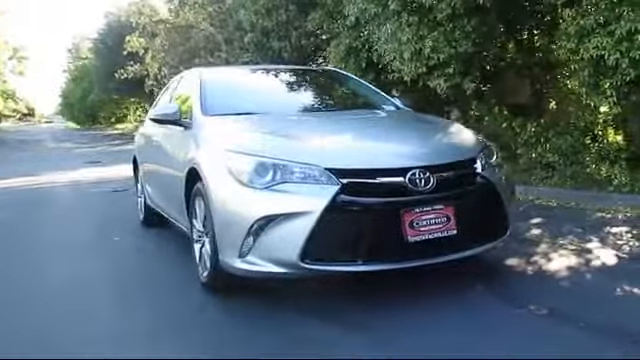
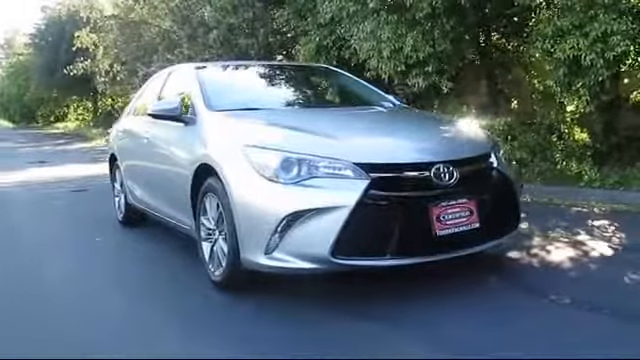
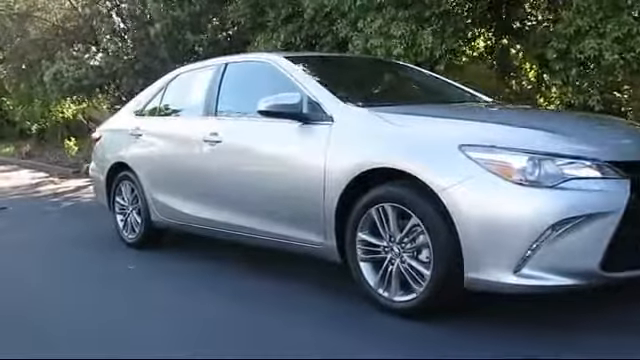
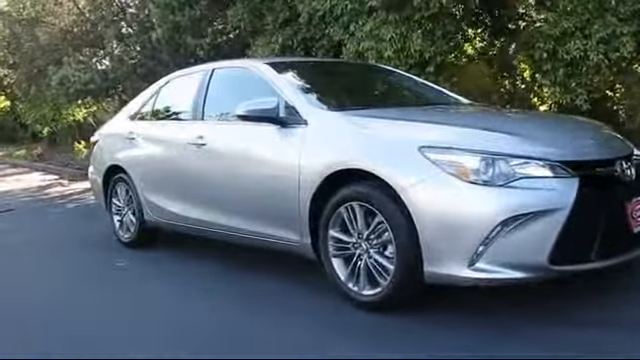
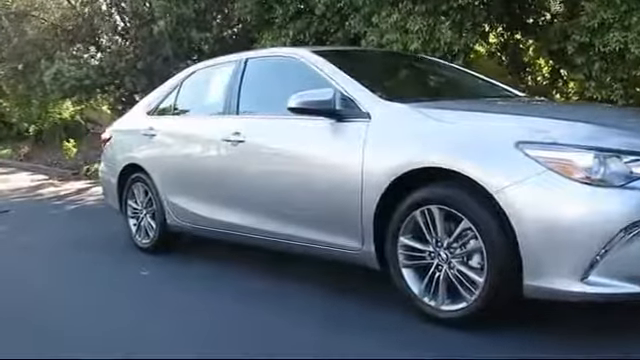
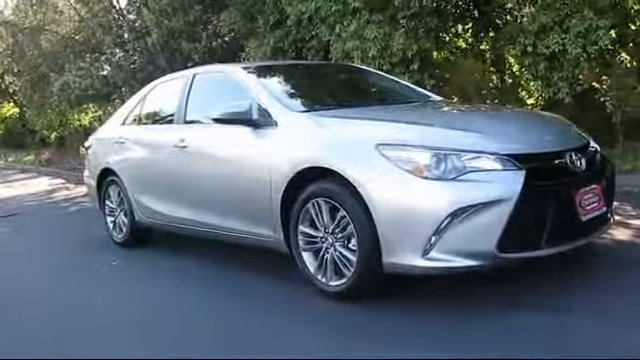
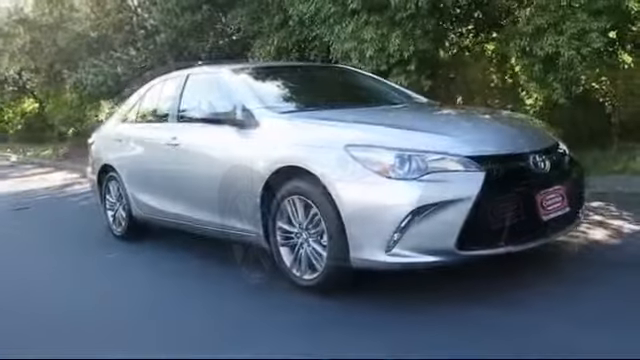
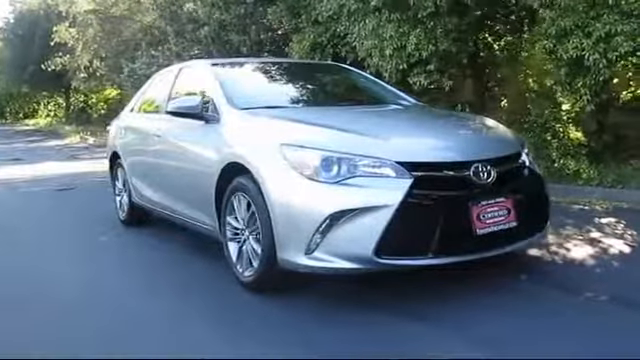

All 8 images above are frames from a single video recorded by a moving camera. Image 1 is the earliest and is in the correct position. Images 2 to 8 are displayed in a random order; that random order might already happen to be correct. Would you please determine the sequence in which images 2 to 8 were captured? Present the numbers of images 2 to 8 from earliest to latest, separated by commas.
2, 8, 7, 6, 4, 3, 5
